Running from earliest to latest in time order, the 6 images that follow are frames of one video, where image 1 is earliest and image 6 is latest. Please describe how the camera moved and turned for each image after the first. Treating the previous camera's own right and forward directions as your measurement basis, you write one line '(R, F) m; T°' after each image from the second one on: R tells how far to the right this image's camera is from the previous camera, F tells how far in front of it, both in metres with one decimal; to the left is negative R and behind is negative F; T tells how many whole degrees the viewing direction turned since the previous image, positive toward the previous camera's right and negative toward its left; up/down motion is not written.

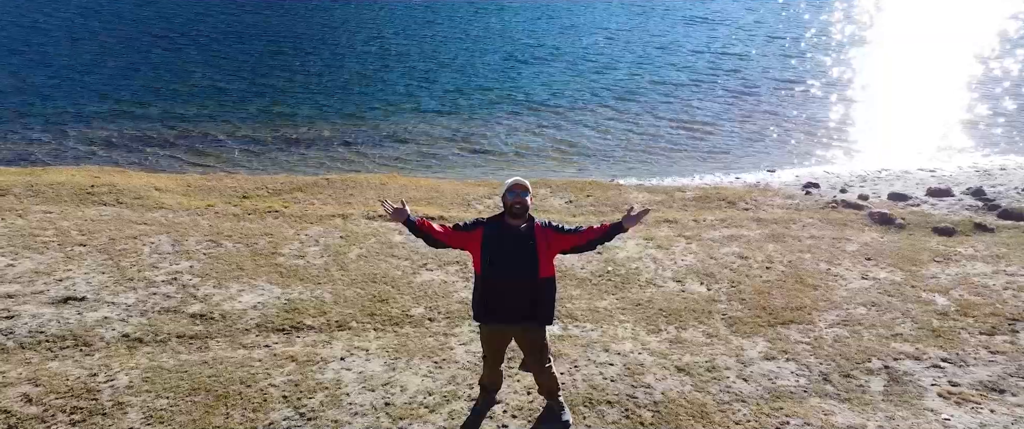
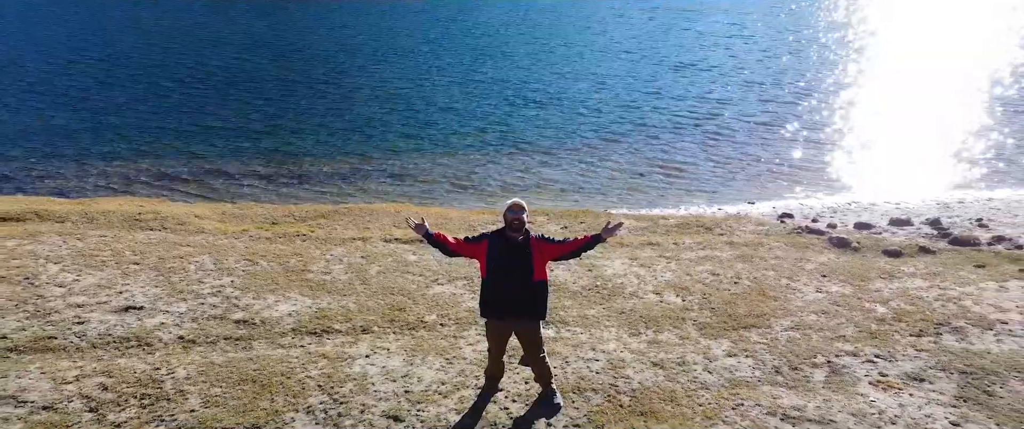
(0.0, -1.2) m; 0°
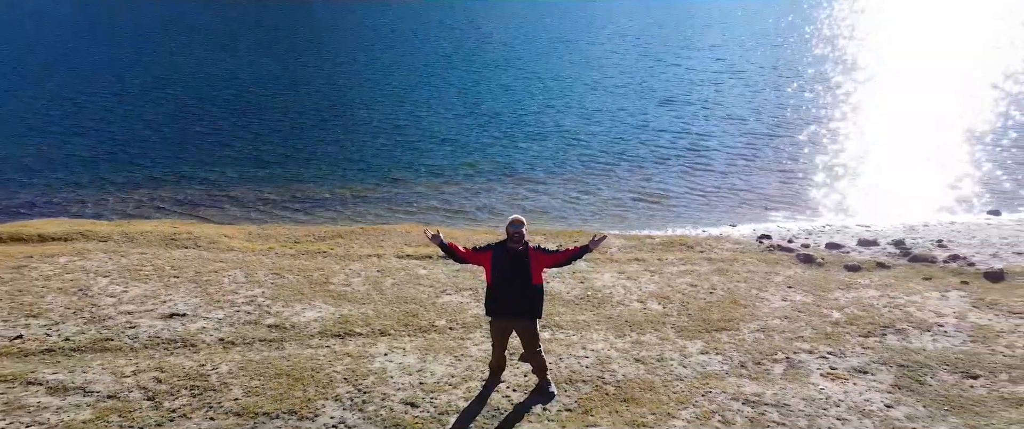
(0.0, -1.1) m; 0°
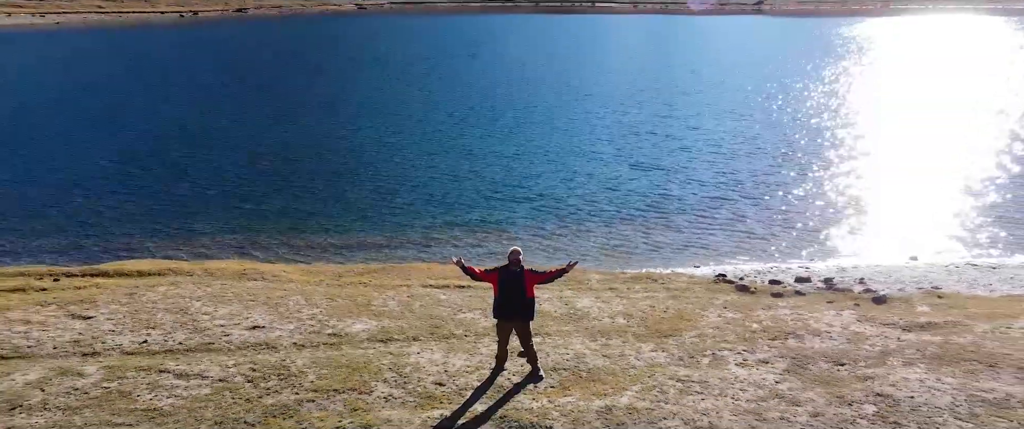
(0.0, -3.1) m; 0°
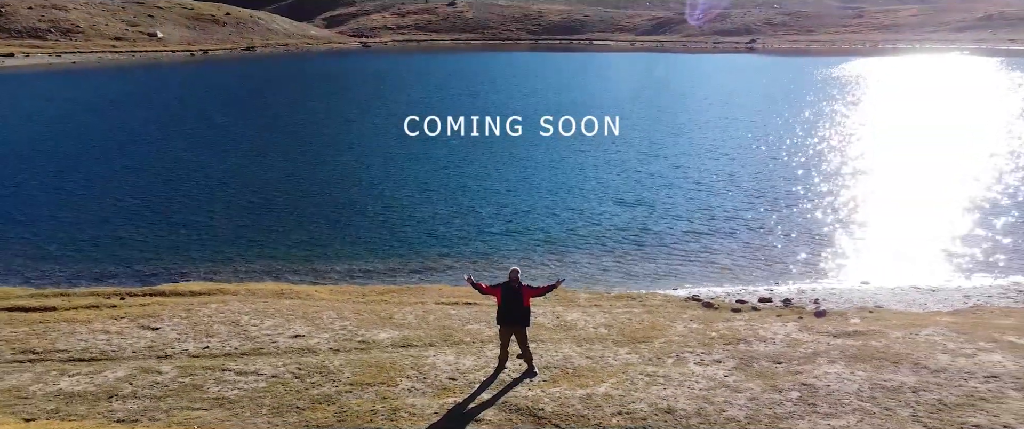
(0.0, -2.5) m; 0°
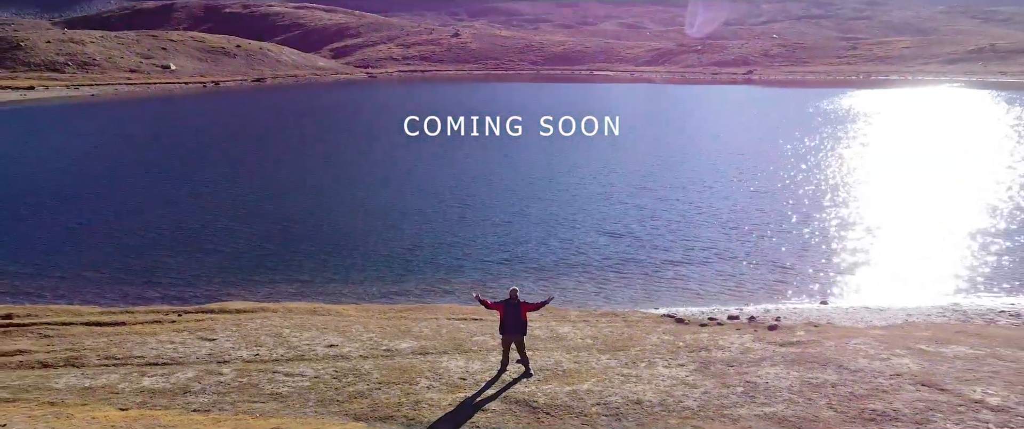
(+0.1, -2.9) m; 0°
